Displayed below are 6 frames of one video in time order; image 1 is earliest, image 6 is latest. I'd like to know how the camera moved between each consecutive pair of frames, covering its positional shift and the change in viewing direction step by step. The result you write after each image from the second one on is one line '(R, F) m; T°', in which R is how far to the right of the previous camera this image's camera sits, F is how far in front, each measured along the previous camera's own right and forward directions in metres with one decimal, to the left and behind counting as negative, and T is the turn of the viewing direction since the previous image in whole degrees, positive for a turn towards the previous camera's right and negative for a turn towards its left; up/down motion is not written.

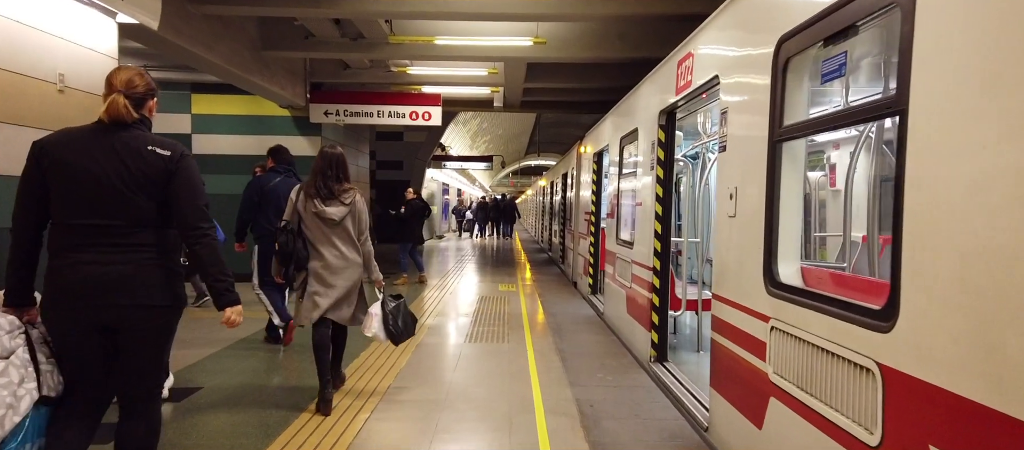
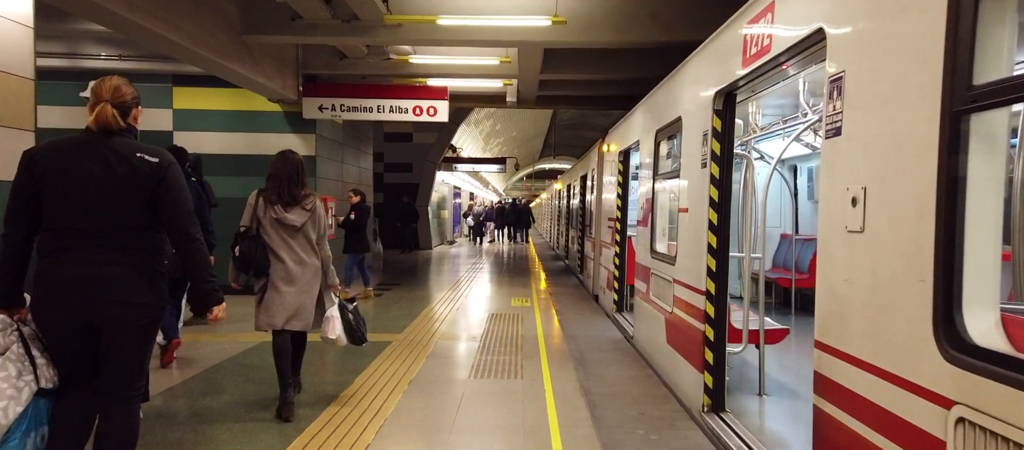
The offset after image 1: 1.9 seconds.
(0.0, +1.0) m; -1°
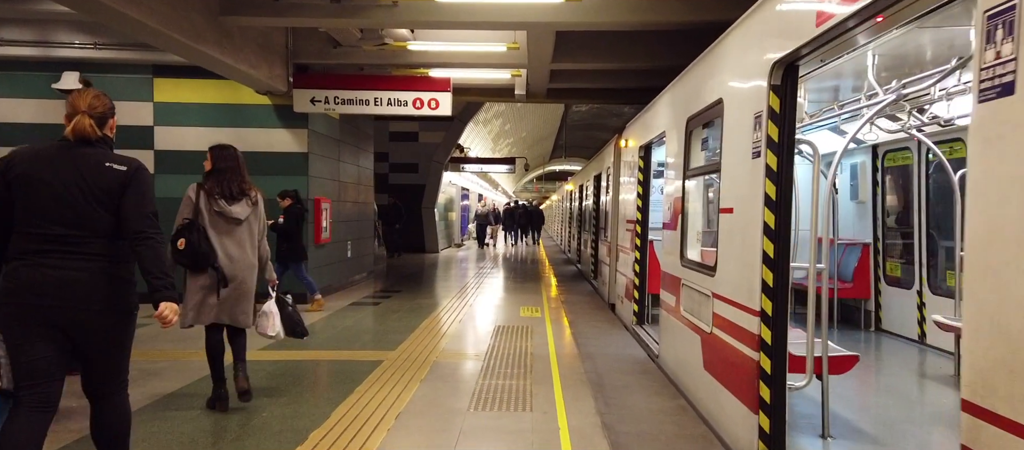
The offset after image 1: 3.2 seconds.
(0.0, +0.7) m; -1°
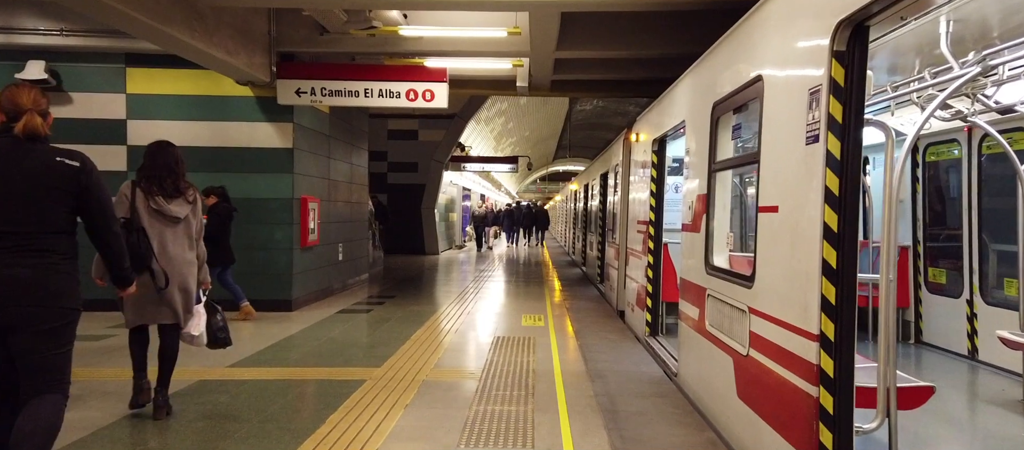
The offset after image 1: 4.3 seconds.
(0.0, +0.6) m; 0°
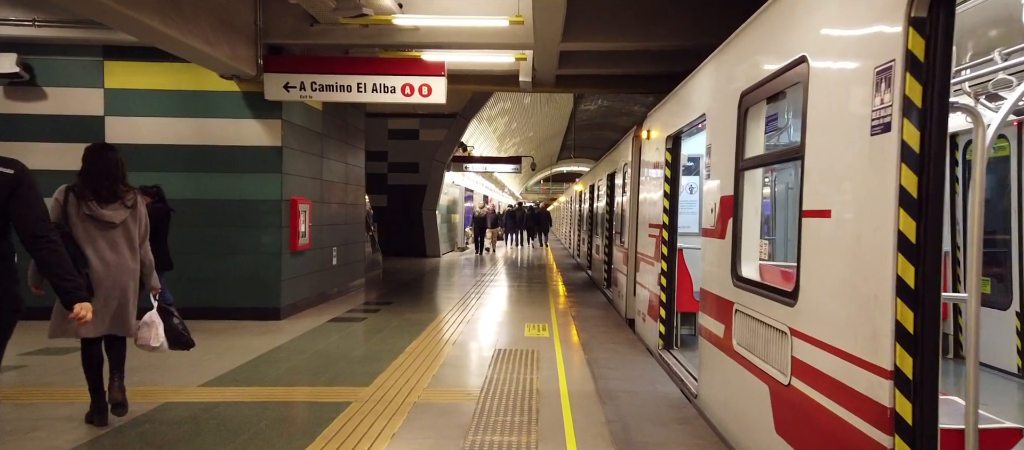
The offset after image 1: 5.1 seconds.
(0.0, +0.5) m; 0°
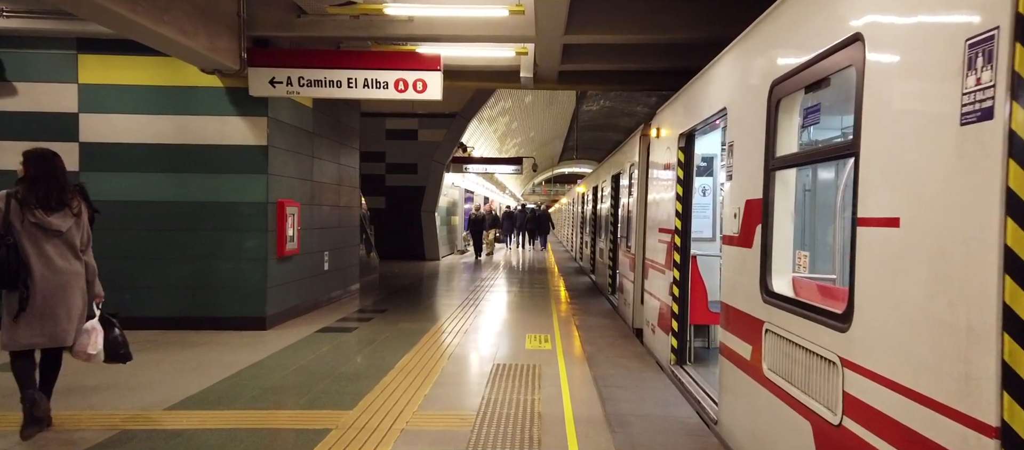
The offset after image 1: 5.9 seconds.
(0.0, +0.4) m; 0°
